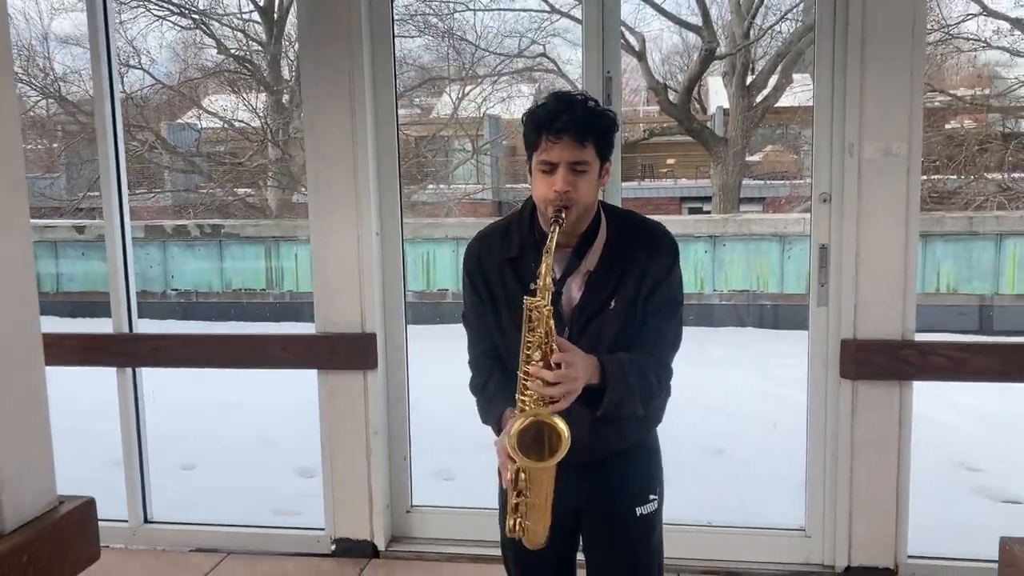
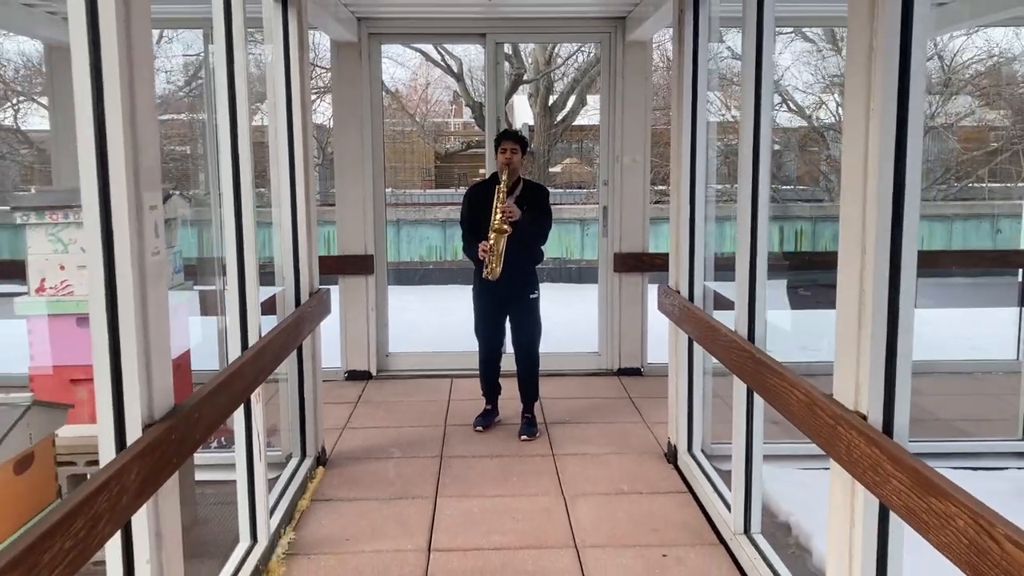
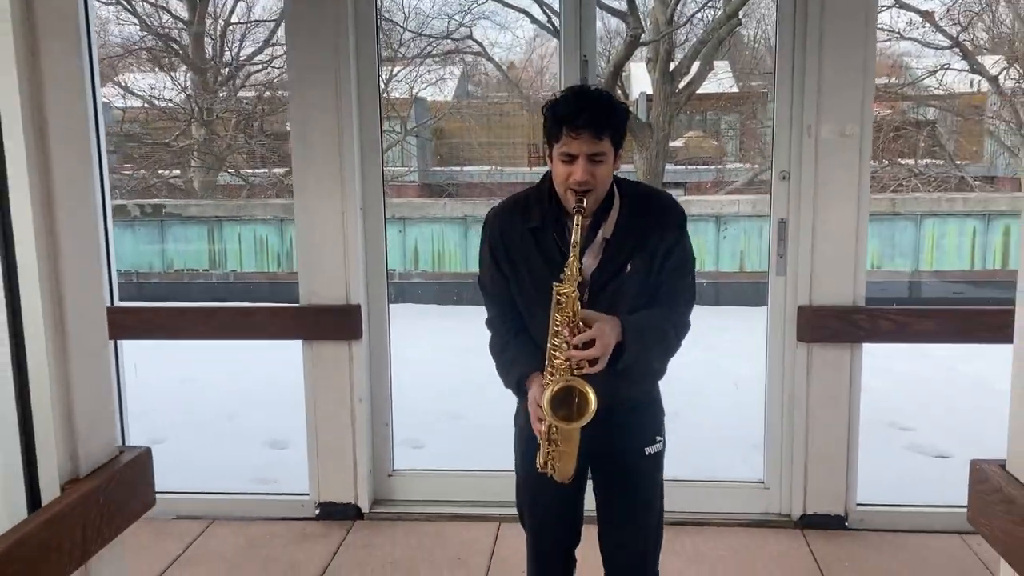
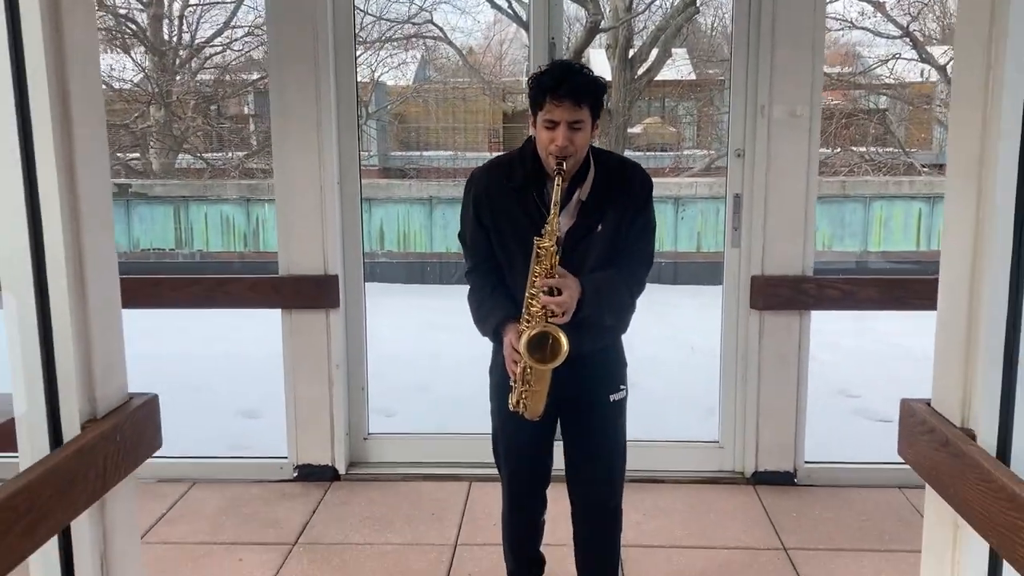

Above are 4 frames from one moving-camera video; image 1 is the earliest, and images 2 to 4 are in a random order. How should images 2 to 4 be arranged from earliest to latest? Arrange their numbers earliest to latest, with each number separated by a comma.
3, 4, 2
